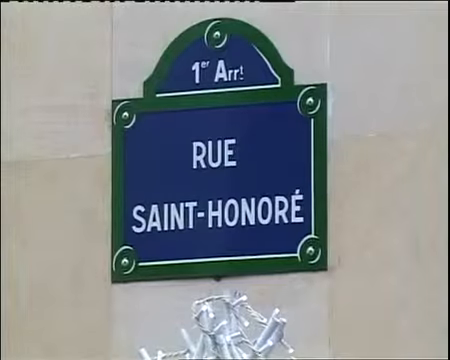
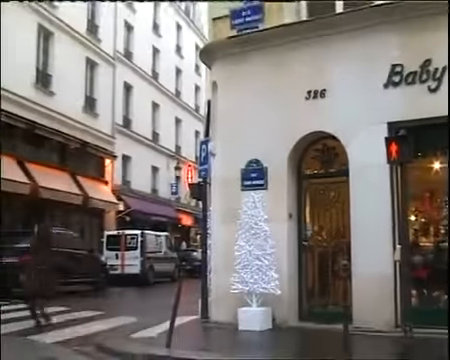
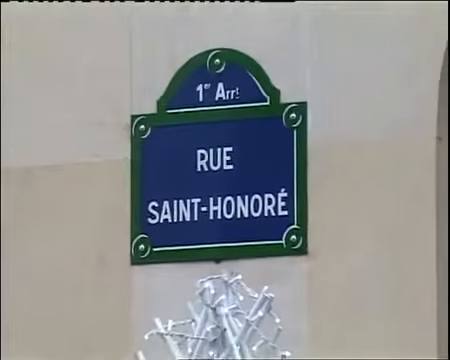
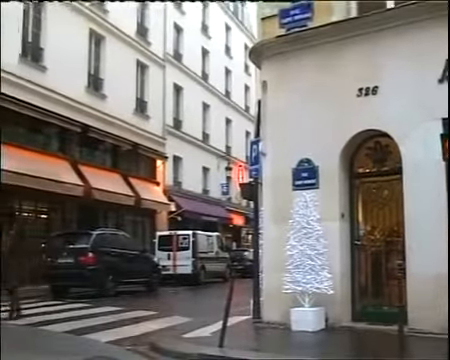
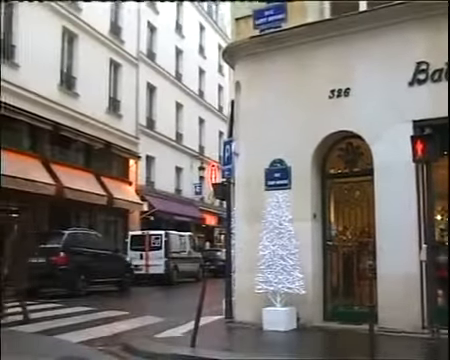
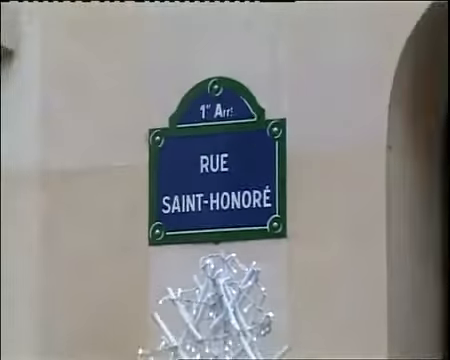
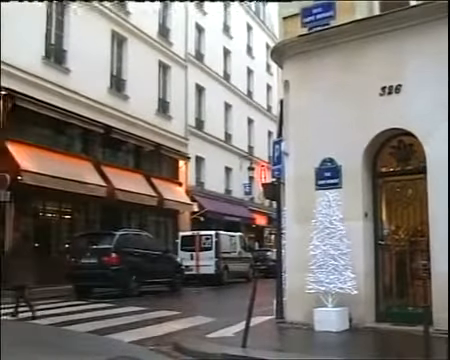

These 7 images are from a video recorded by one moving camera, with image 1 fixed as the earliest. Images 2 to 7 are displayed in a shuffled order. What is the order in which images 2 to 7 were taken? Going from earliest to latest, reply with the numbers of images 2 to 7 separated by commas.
3, 6, 2, 5, 4, 7
